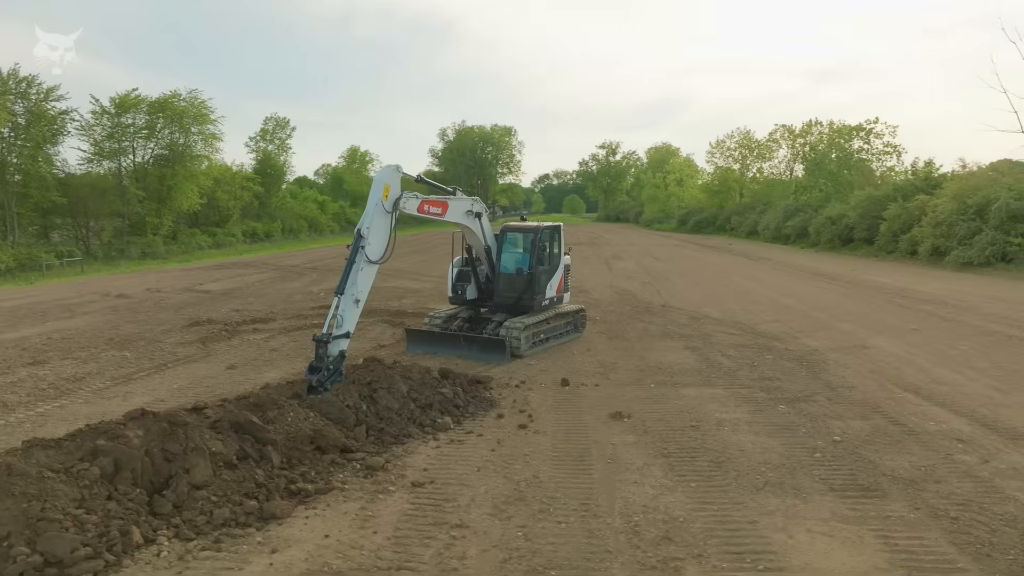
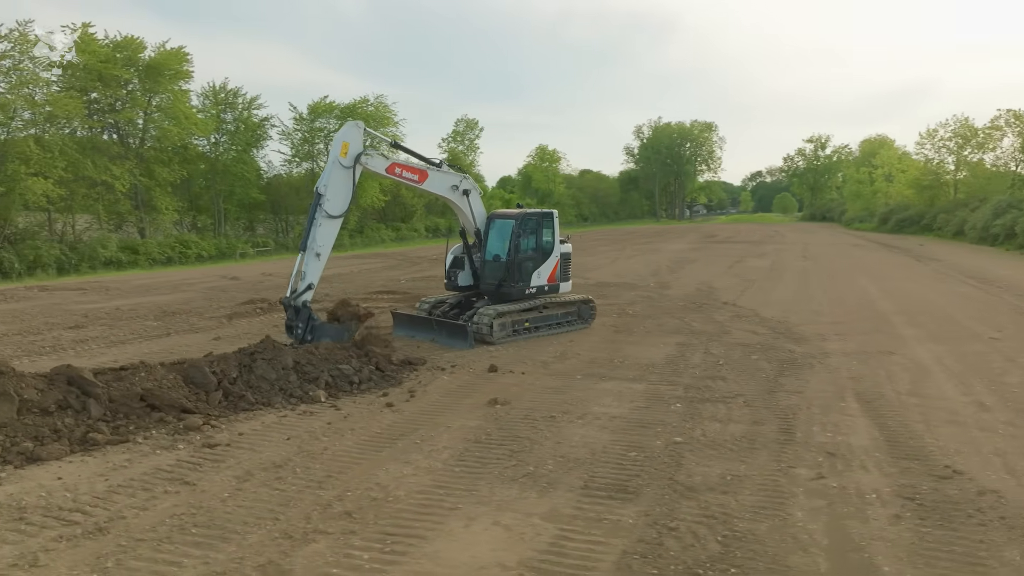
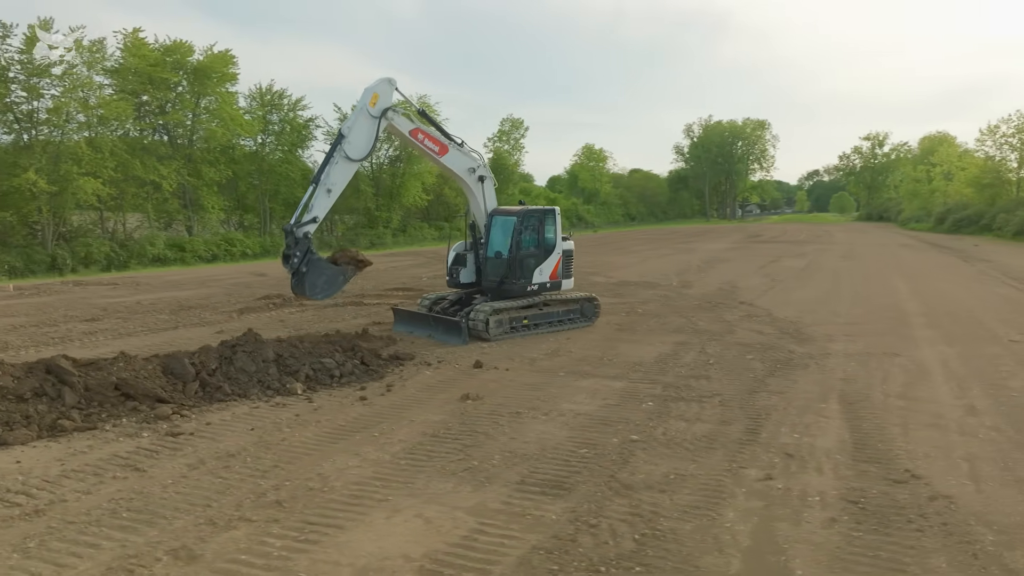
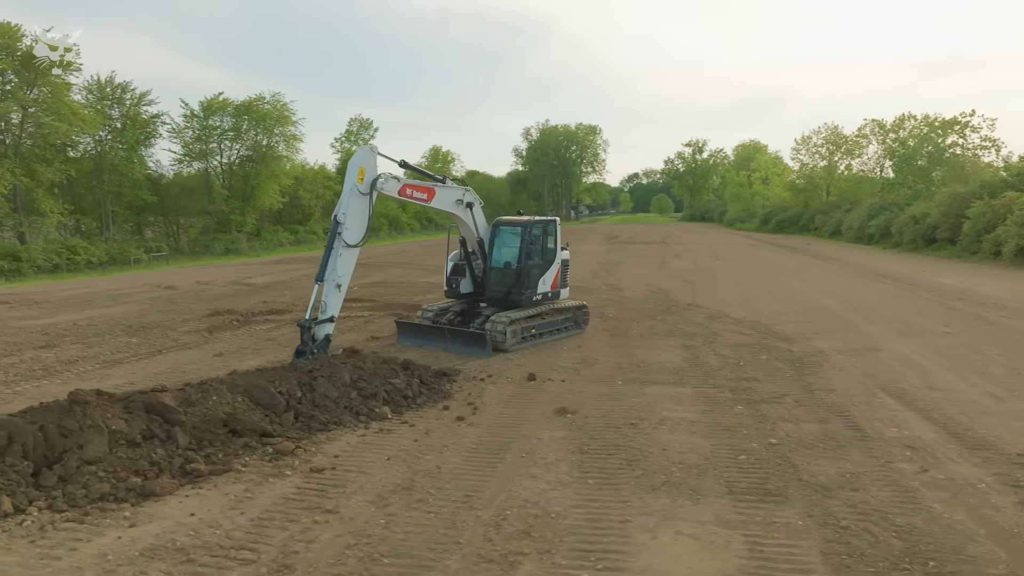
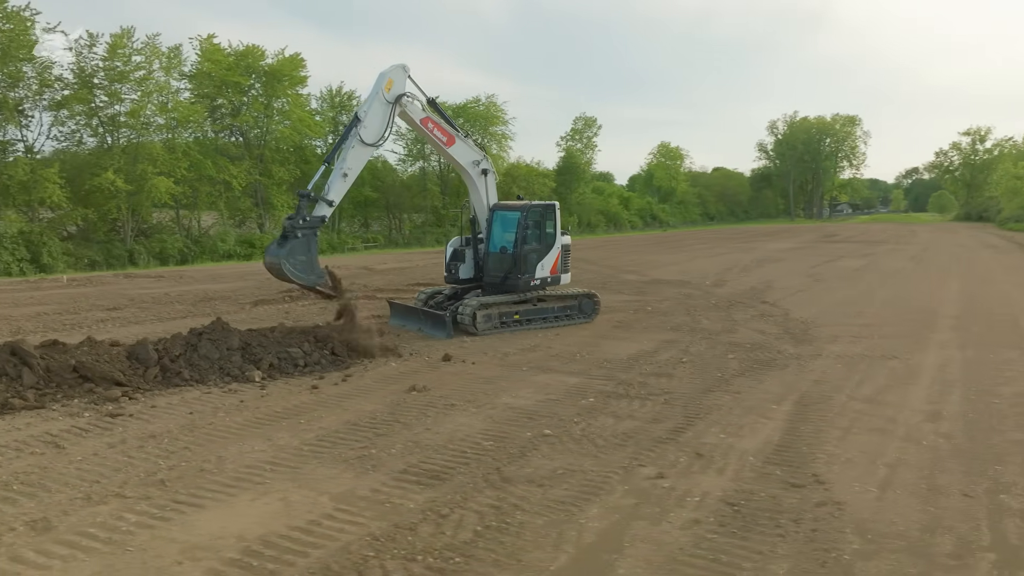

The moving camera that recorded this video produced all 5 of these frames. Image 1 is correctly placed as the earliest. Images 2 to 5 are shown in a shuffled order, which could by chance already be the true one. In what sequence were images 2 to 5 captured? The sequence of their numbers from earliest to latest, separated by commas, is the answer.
4, 2, 3, 5
